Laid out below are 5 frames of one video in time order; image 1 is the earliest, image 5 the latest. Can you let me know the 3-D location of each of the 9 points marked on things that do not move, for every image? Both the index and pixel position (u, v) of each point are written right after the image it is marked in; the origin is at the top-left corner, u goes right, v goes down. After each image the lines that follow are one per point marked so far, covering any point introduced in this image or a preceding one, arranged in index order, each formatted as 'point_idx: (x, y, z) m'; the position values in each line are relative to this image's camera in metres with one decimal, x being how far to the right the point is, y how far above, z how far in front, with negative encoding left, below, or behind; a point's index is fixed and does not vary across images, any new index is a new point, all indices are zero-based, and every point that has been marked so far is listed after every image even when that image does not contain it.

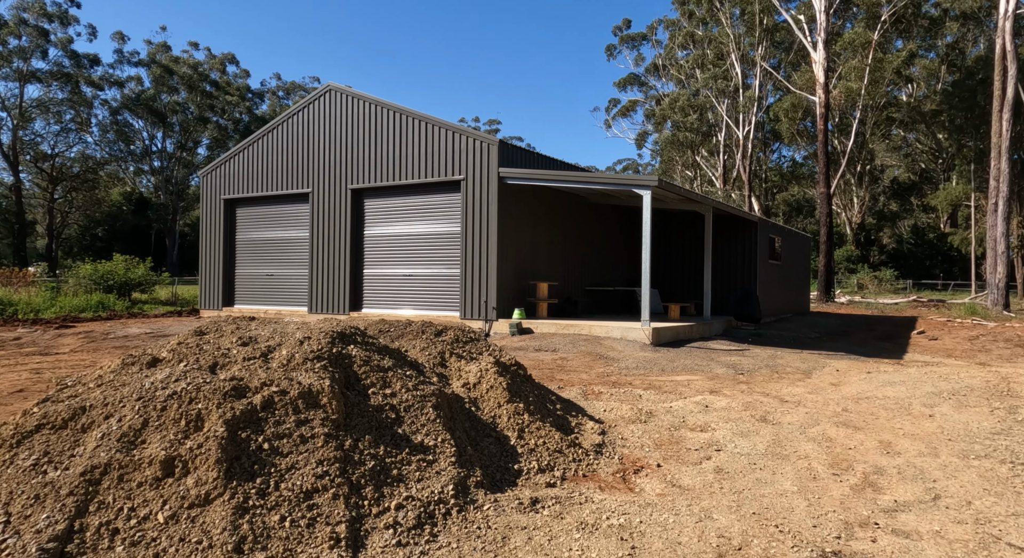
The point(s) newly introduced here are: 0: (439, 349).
0: (-0.5, -0.5, +5.4) m
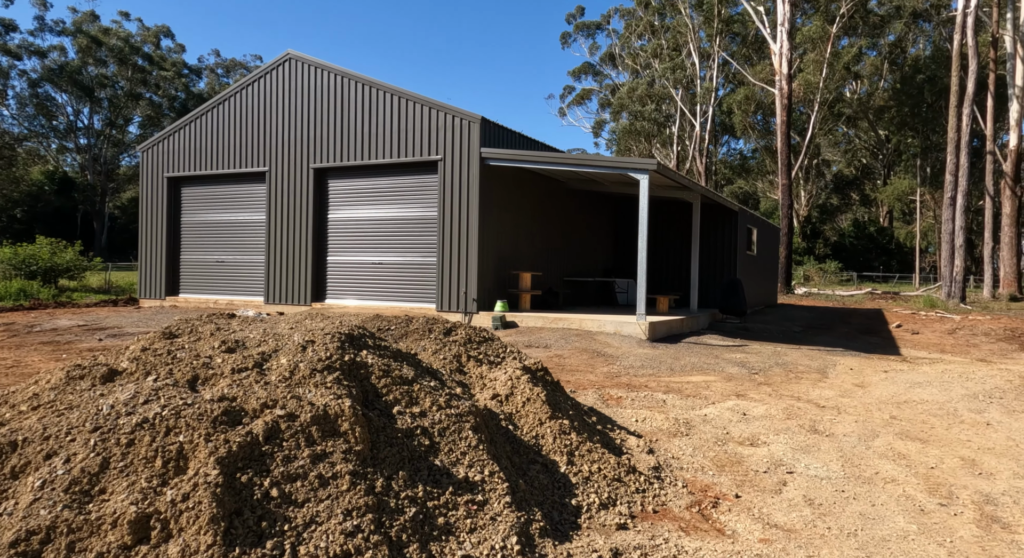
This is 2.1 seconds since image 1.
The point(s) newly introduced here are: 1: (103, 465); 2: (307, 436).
0: (-0.3, -0.4, +4.6) m
1: (-1.3, -0.6, +2.5) m
2: (-0.7, -0.6, +2.7) m
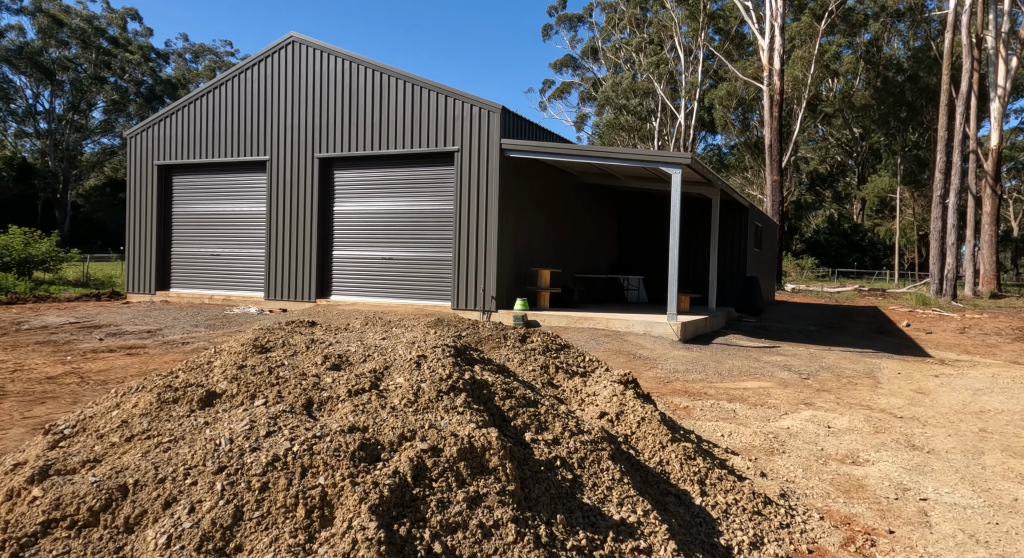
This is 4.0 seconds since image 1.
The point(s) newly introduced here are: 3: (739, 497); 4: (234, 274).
0: (+0.2, -0.4, +4.1) m
1: (-0.8, -0.6, +2.0) m
2: (-0.2, -0.6, +2.3) m
3: (+1.0, -0.9, +3.2) m
4: (-4.3, +0.1, +11.8) m
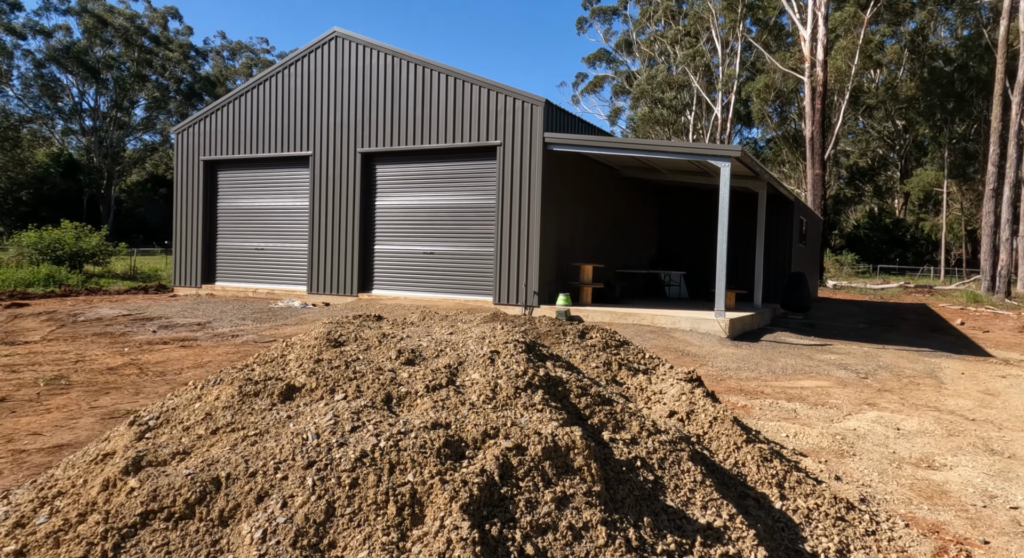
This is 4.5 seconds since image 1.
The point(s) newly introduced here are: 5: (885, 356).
0: (+0.5, -0.4, +4.0) m
1: (-0.5, -0.6, +2.0) m
2: (+0.1, -0.6, +2.2) m
3: (+1.3, -0.9, +3.1) m
4: (-3.7, +0.2, +11.9) m
5: (+4.1, -0.8, +8.3) m
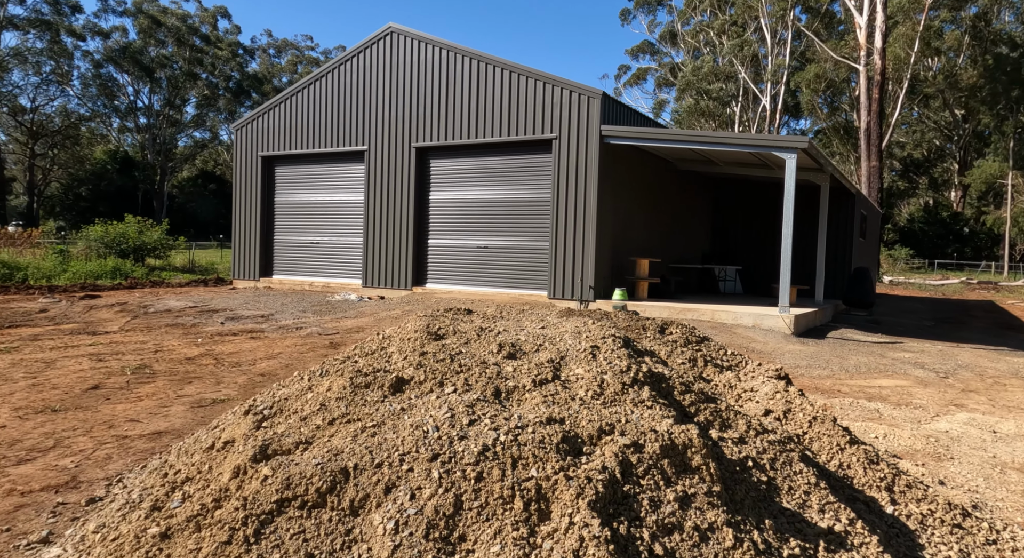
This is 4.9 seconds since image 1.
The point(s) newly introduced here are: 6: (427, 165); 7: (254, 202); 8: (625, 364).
0: (+0.9, -0.4, +3.9) m
1: (-0.2, -0.6, +1.9) m
2: (+0.4, -0.5, +2.1) m
3: (+1.6, -0.9, +2.9) m
4: (-2.8, +0.3, +12.0) m
5: (+4.7, -0.8, +8.0) m
6: (-1.2, +1.7, +11.0) m
7: (-4.3, +1.3, +12.6) m
8: (+0.4, -0.3, +2.7) m
